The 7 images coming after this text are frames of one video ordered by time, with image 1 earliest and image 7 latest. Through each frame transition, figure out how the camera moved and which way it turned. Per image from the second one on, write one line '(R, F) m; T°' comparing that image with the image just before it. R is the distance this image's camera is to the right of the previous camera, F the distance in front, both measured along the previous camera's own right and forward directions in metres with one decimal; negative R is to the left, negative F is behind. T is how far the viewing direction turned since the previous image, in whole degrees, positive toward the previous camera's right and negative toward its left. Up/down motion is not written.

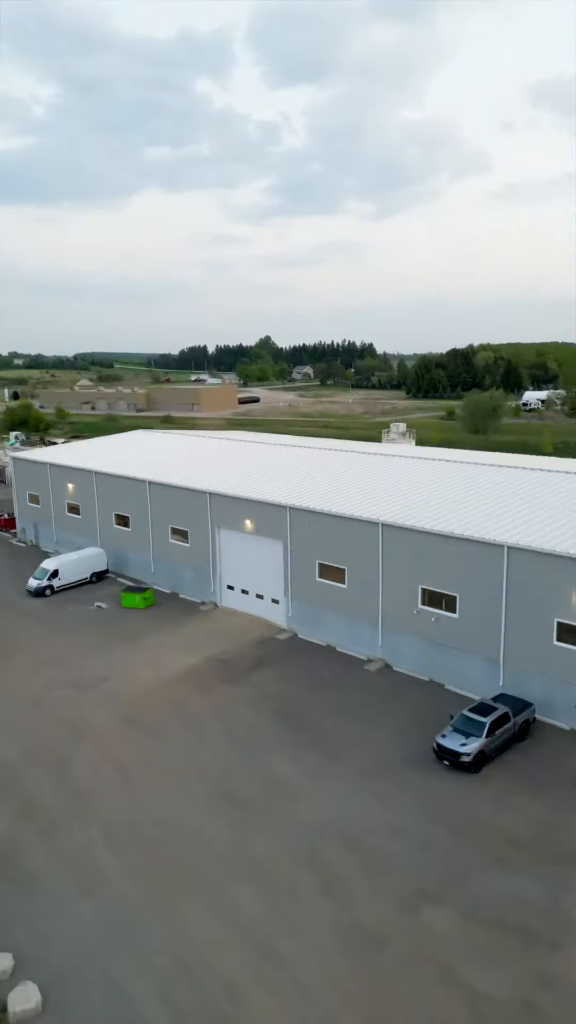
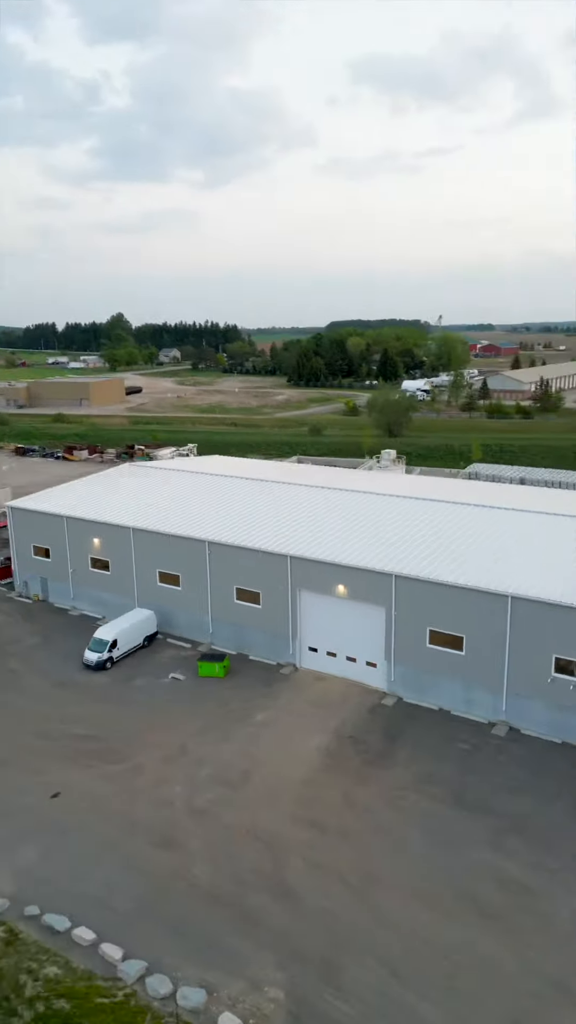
(-5.2, +0.7) m; +12°
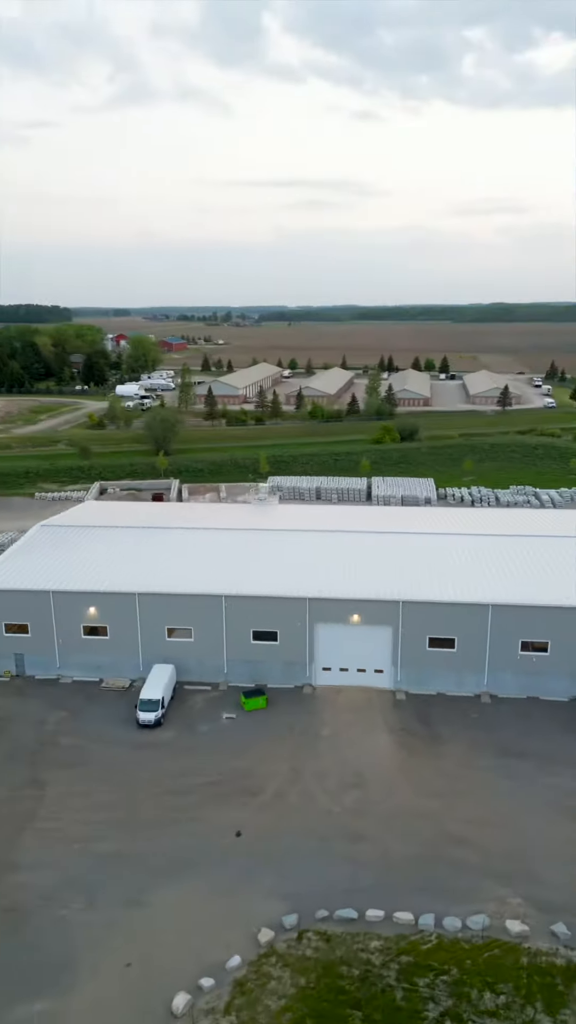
(-9.2, -1.4) m; +27°
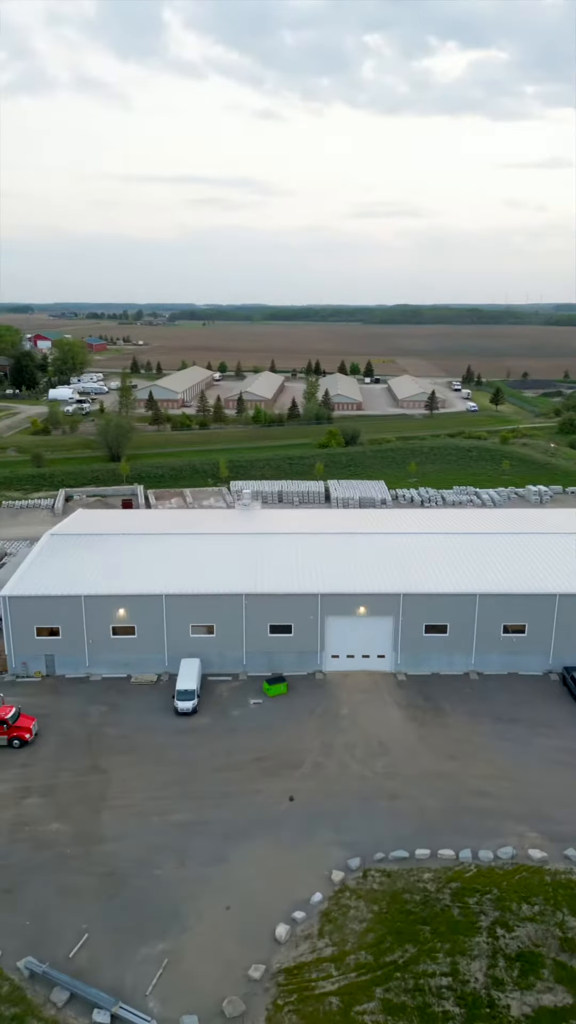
(-3.1, -2.2) m; +7°
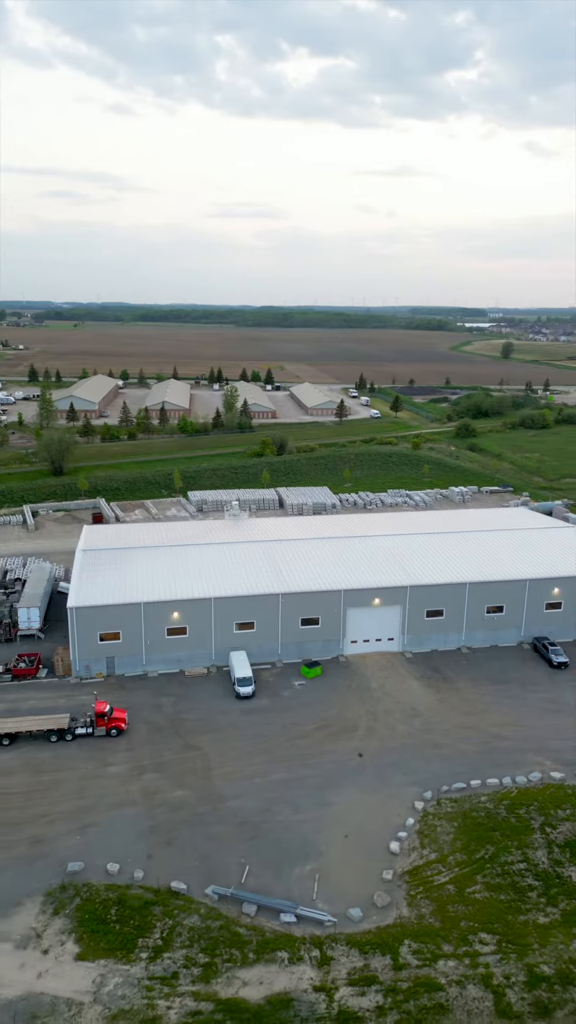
(-5.5, -3.5) m; +10°
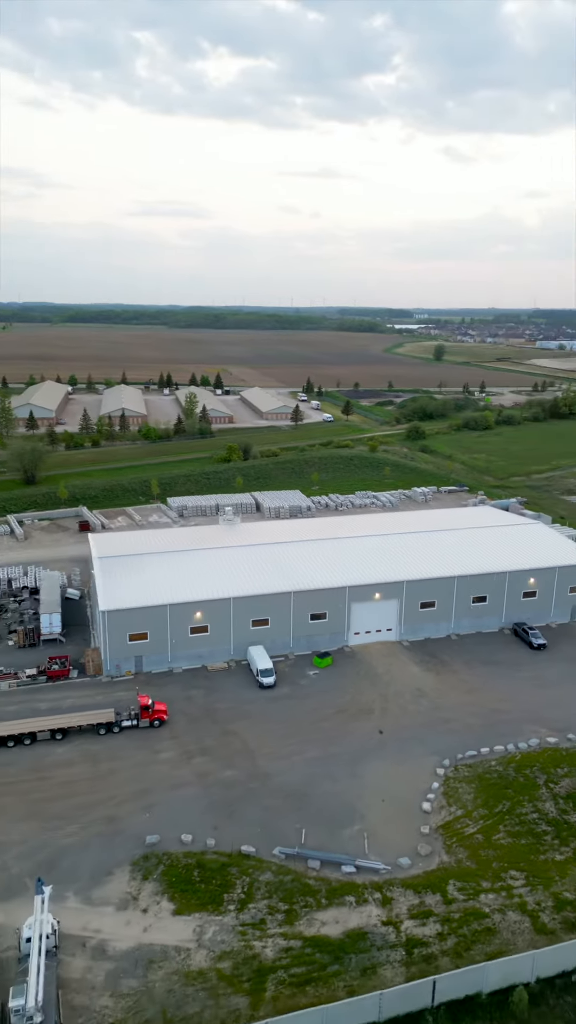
(-3.0, -2.3) m; +5°
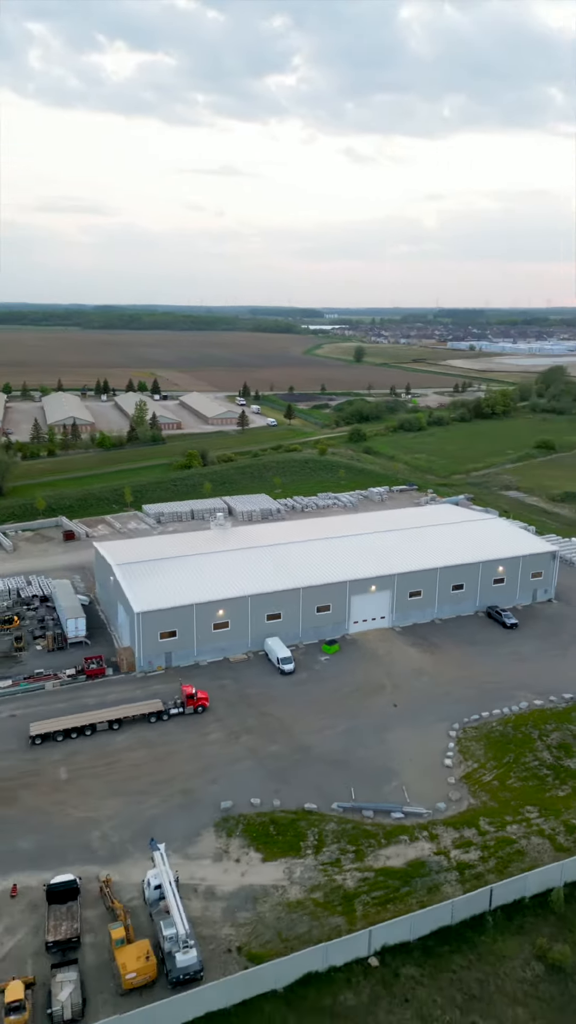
(-3.9, -3.1) m; +6°
